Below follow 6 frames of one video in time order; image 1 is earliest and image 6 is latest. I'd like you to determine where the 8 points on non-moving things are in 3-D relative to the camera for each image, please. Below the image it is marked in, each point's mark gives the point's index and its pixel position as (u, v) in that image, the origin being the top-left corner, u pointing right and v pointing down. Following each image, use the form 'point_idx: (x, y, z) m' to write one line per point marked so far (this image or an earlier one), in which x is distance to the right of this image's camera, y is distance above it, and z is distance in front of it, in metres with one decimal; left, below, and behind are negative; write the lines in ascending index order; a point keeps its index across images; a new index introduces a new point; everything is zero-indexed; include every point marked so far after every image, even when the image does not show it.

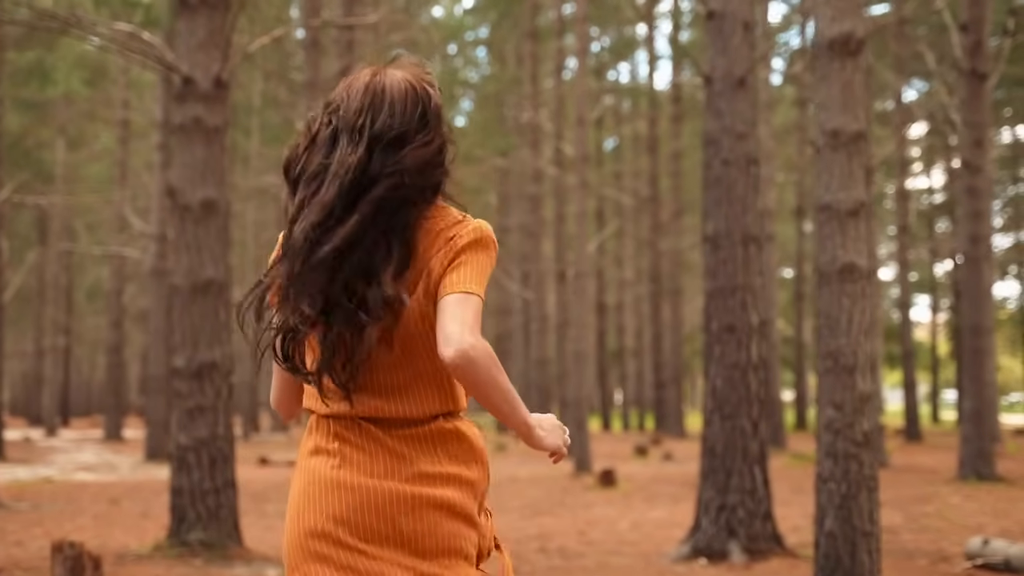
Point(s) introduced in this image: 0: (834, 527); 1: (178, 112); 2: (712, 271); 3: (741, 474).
0: (+1.6, -1.2, +6.3) m
1: (-2.5, +1.3, +9.2) m
2: (+1.5, +0.1, +9.0) m
3: (+1.6, -1.3, +8.8) m
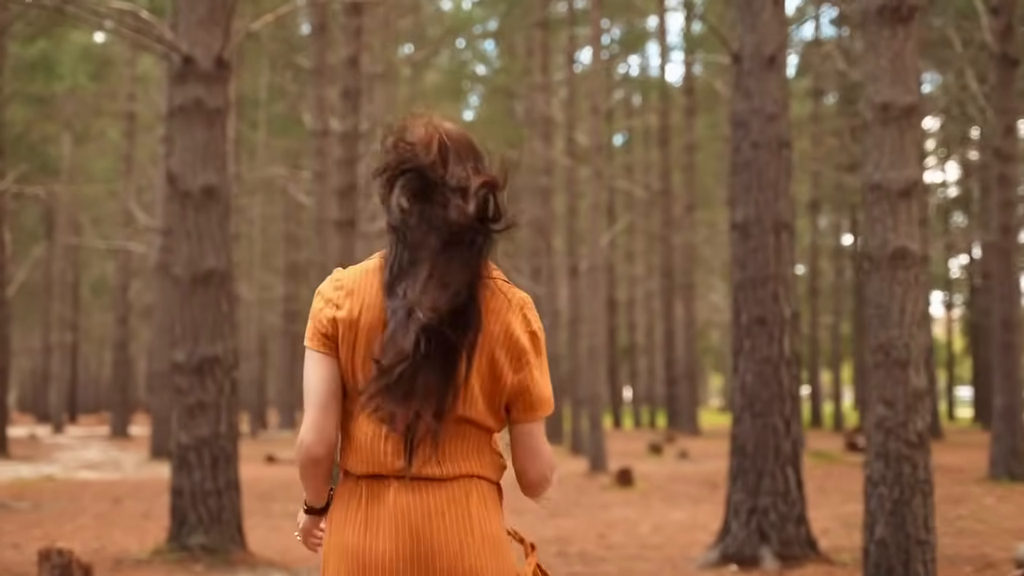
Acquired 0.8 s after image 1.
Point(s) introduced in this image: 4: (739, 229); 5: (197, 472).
0: (+1.8, -1.2, +5.8) m
1: (-2.4, +1.4, +8.7) m
2: (+1.6, +0.2, +8.5) m
3: (+1.8, -1.3, +8.3) m
4: (+1.6, +0.4, +8.6) m
5: (-2.2, -1.3, +8.5) m
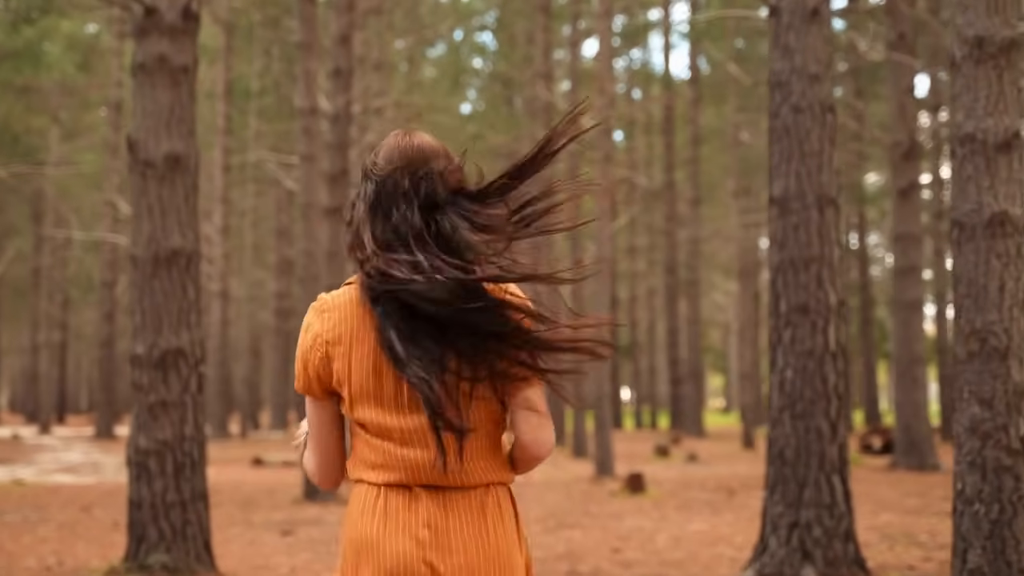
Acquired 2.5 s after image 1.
0: (+1.8, -1.1, +4.7) m
1: (-2.3, +1.5, +7.6) m
2: (+1.6, +0.3, +7.5) m
3: (+1.8, -1.2, +7.3) m
4: (+1.6, +0.5, +7.5) m
5: (-2.1, -1.2, +7.4) m
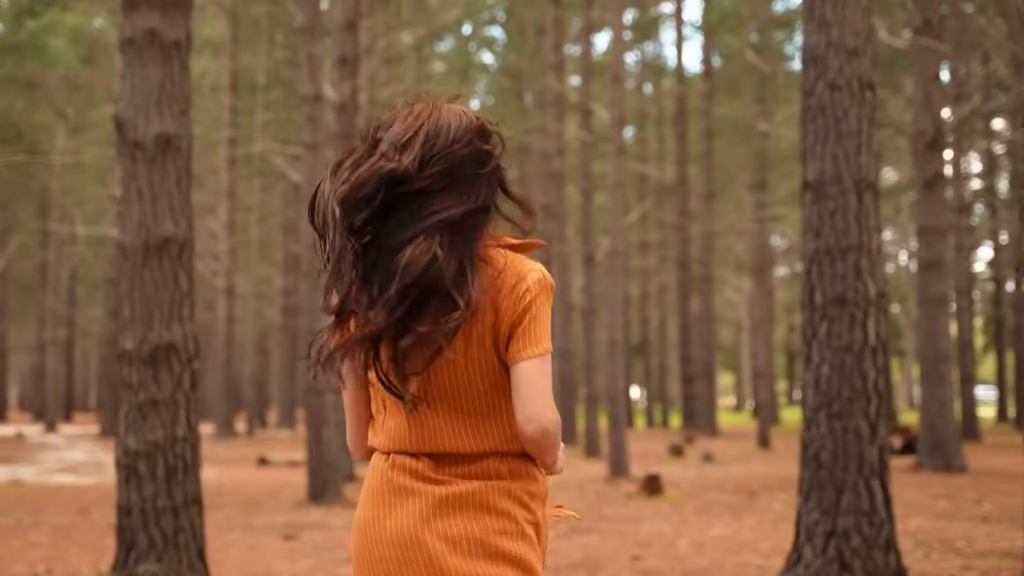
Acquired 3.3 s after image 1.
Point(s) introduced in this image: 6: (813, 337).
0: (+1.9, -1.0, +4.2) m
1: (-2.2, +1.5, +7.2) m
2: (+1.7, +0.3, +7.0) m
3: (+1.9, -1.1, +6.8) m
4: (+1.7, +0.6, +7.0) m
5: (-2.1, -1.1, +6.9) m
6: (+1.7, -0.3, +6.9) m
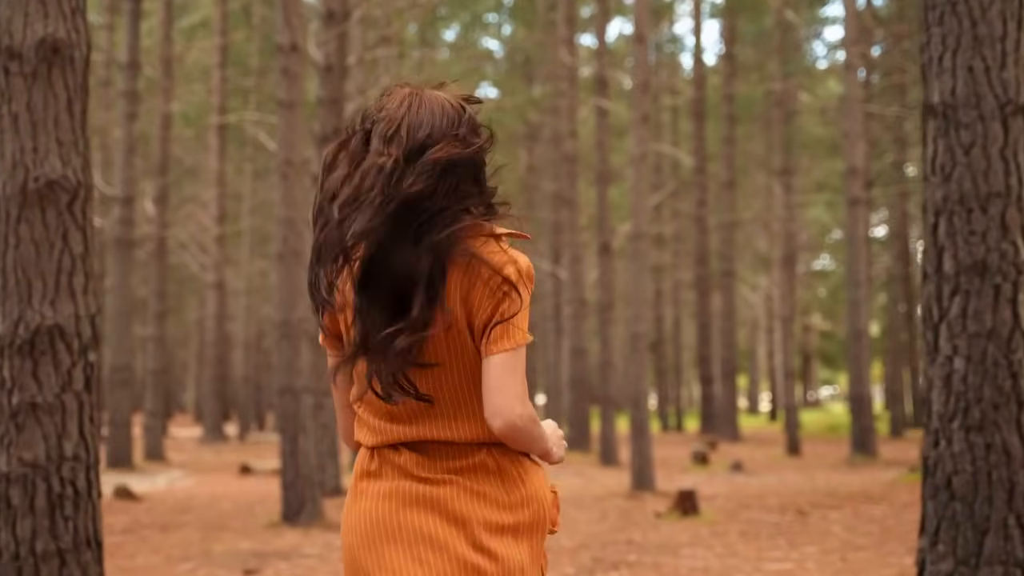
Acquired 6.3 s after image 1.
0: (+1.9, -0.9, +2.3) m
1: (-2.2, +1.7, +5.3) m
2: (+1.8, +0.5, +5.1) m
3: (+2.0, -1.0, +4.9) m
4: (+1.8, +0.7, +5.1) m
5: (-2.0, -1.0, +5.0) m
6: (+1.8, -0.1, +5.0) m
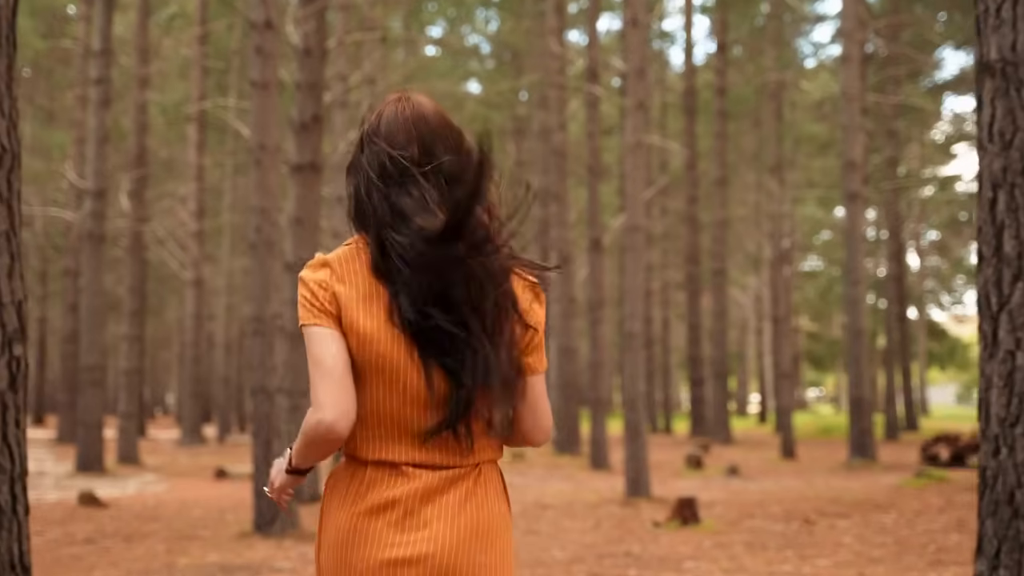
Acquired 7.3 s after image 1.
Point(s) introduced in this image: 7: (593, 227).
0: (+1.9, -0.8, +1.6) m
1: (-2.2, +1.8, +4.5) m
2: (+1.8, +0.6, +4.4) m
3: (+1.9, -0.9, +4.2) m
4: (+1.8, +0.8, +4.4) m
5: (-2.0, -0.9, +4.3) m
6: (+1.7, -0.1, +4.3) m
7: (+1.2, +0.9, +17.7) m
